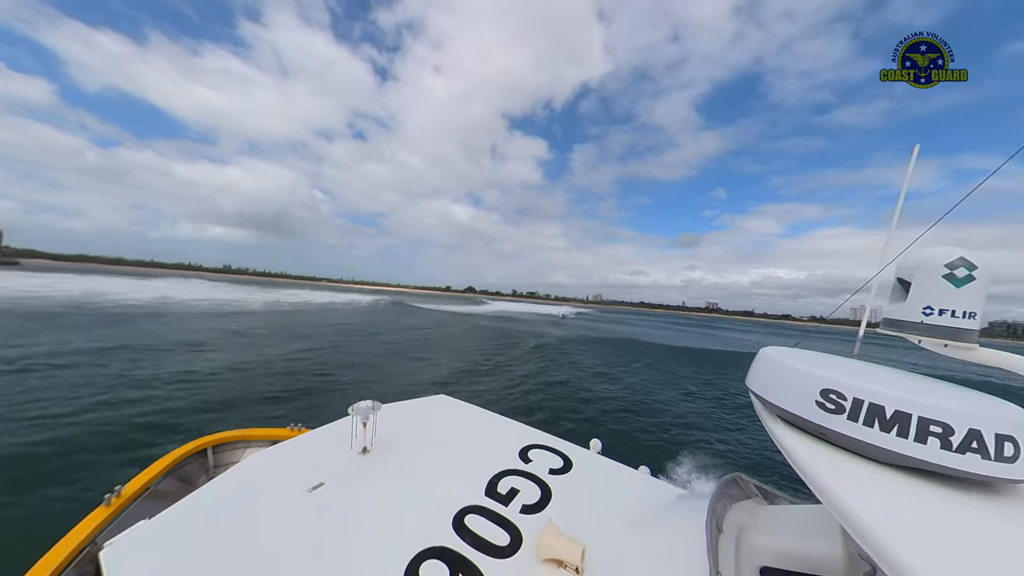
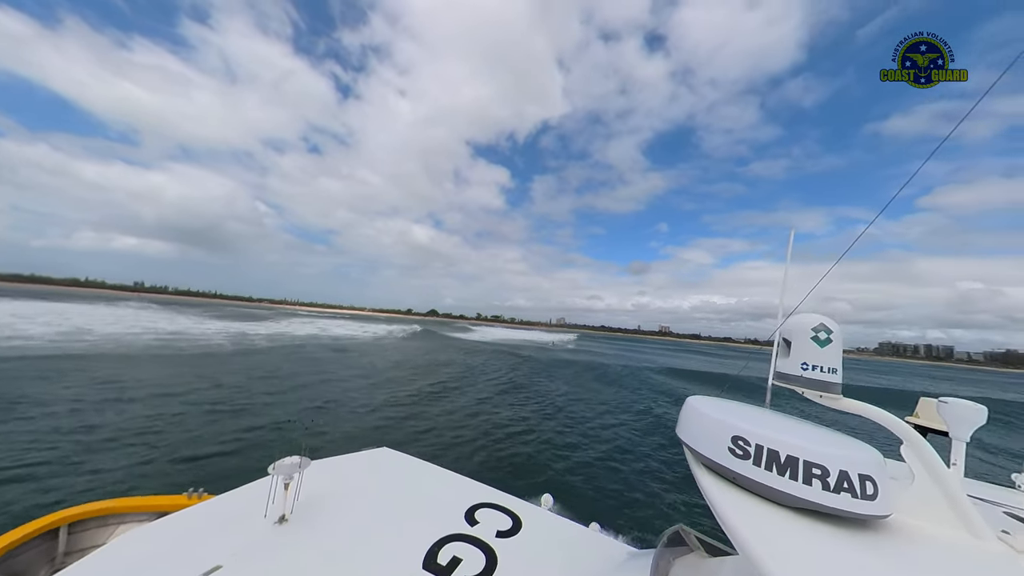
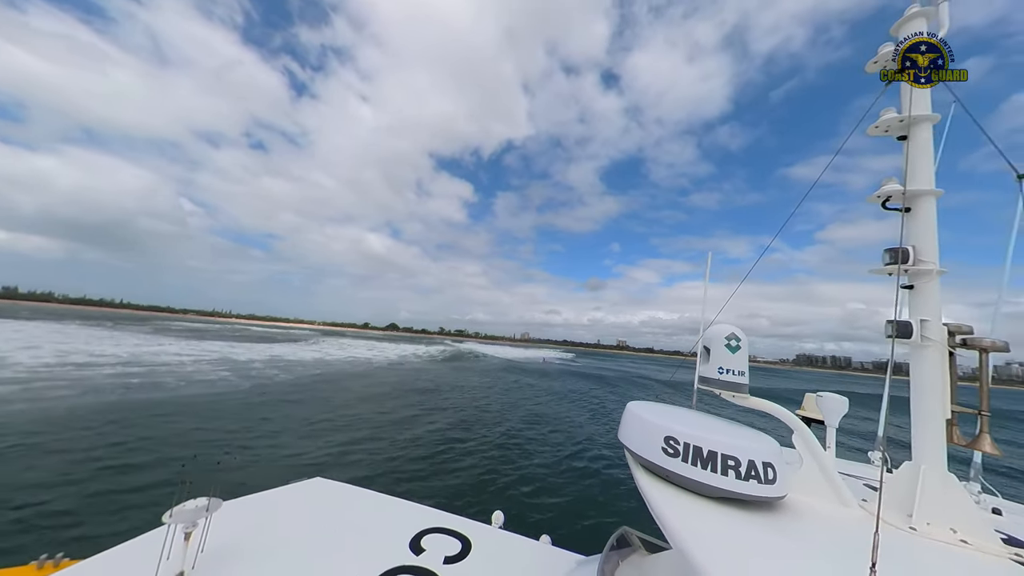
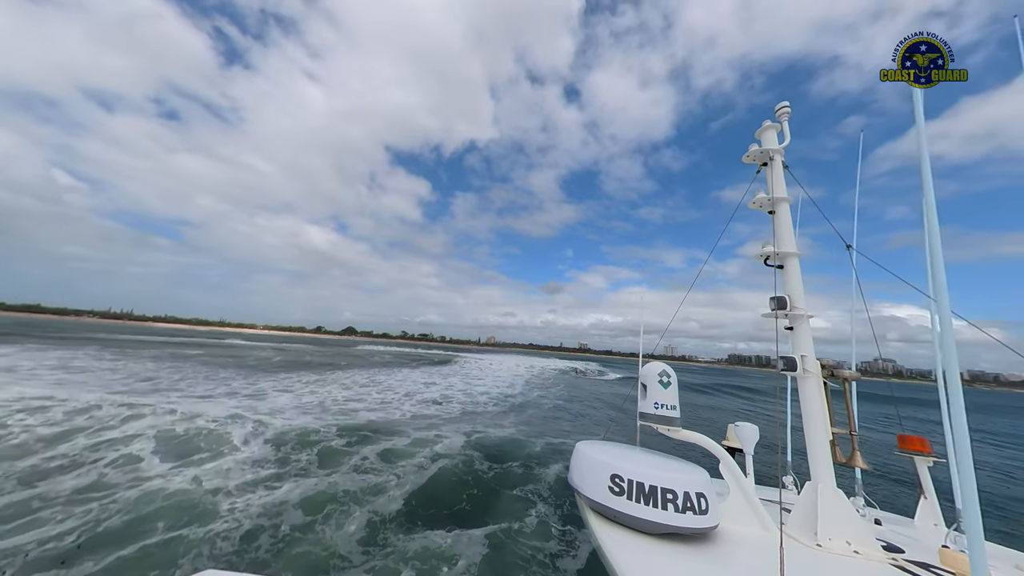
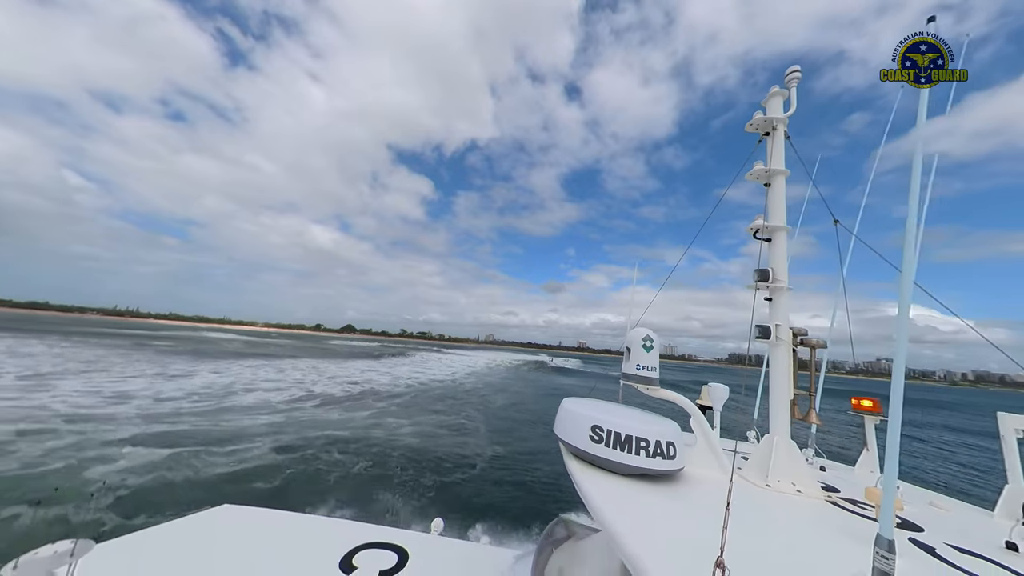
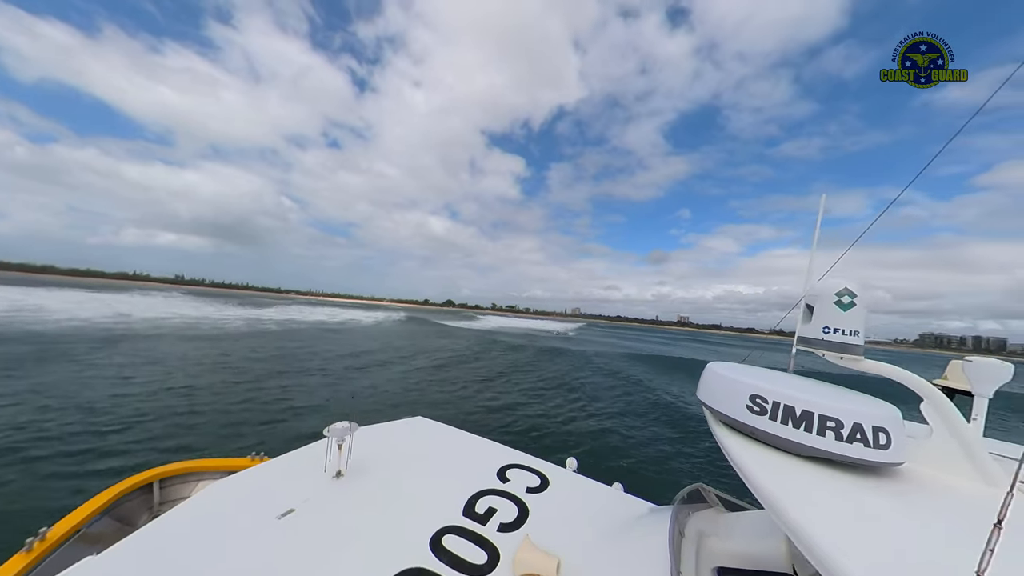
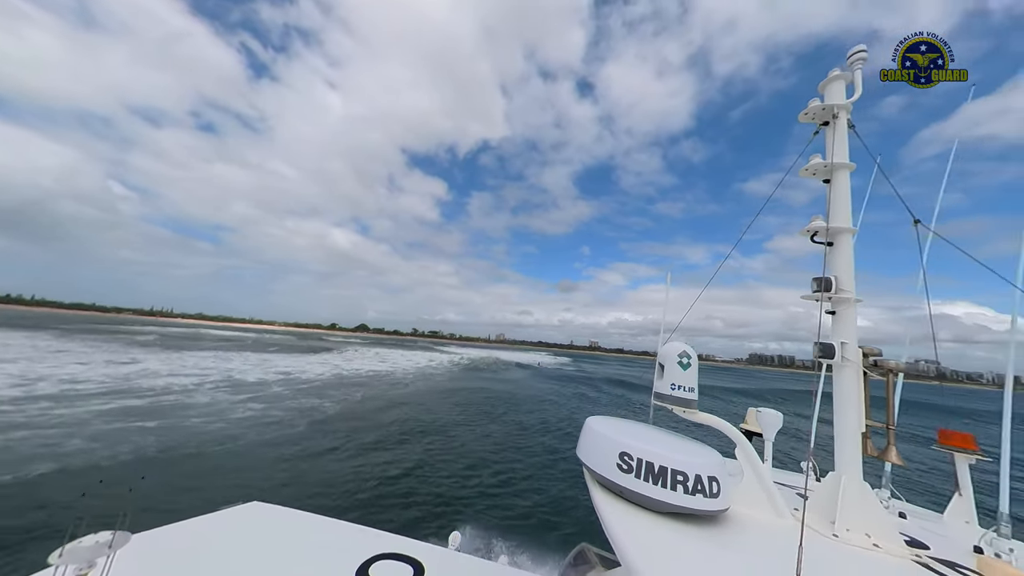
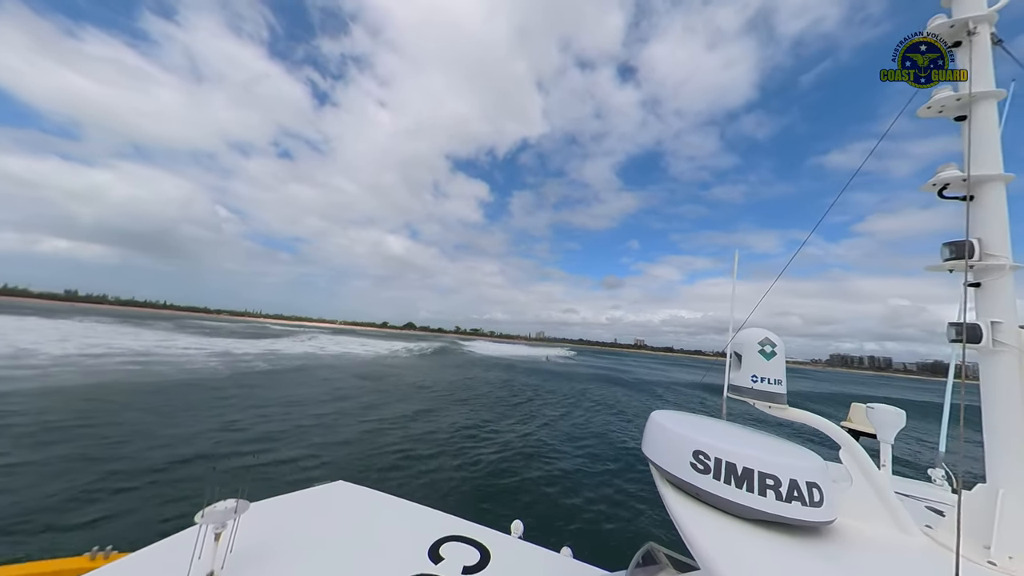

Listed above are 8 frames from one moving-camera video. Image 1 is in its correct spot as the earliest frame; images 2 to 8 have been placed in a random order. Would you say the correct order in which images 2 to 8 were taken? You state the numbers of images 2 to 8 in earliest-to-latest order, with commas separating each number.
6, 2, 8, 3, 7, 5, 4
